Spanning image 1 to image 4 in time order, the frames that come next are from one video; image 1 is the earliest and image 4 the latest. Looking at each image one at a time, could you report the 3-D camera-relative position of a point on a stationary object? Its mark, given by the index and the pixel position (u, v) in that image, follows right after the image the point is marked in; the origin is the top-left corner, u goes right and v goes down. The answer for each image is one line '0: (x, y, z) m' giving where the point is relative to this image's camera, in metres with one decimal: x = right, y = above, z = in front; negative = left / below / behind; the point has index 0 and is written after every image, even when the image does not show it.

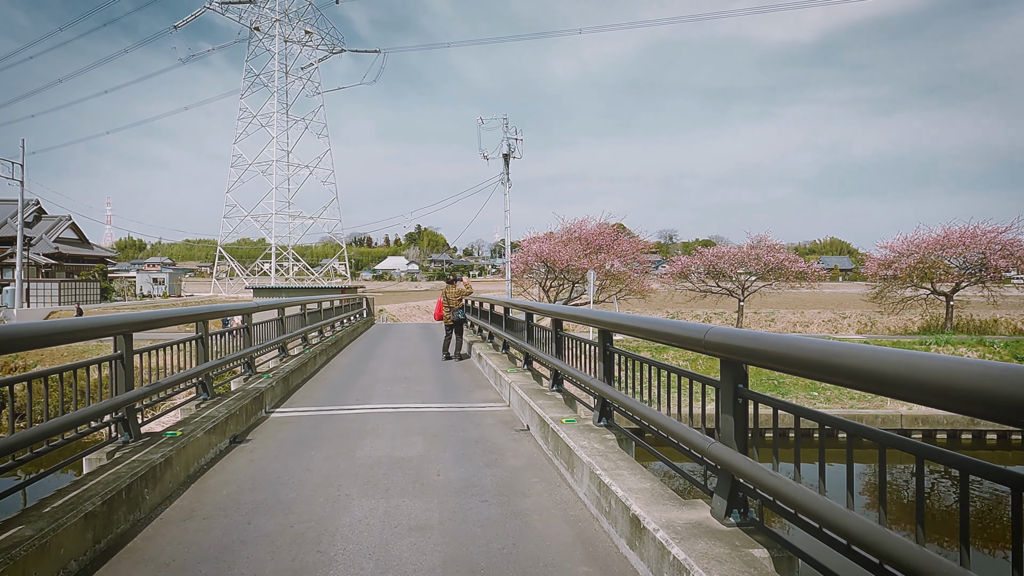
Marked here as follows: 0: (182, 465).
0: (-2.2, -1.1, +3.7) m
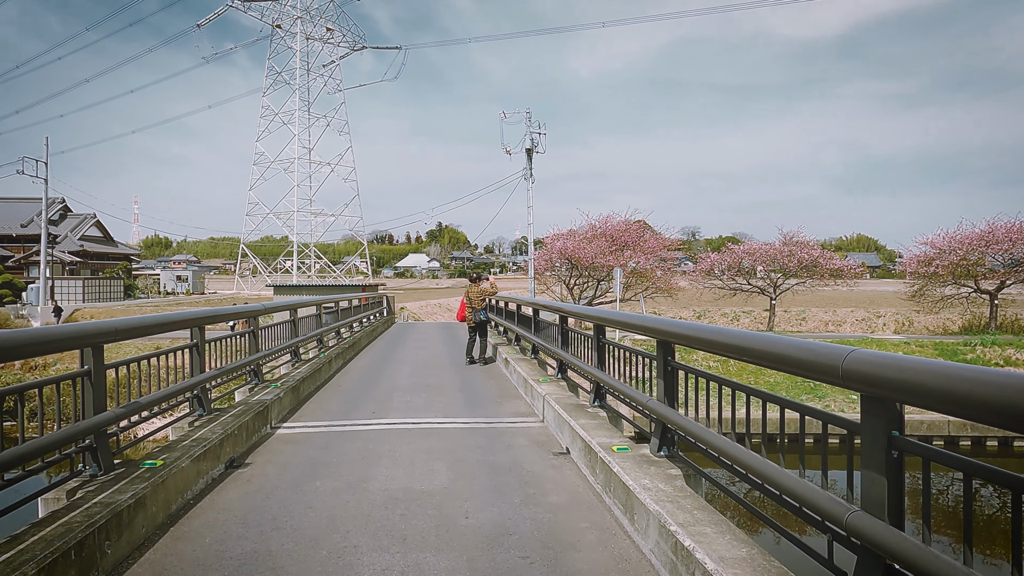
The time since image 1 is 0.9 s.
0: (-1.9, -1.2, +3.1) m
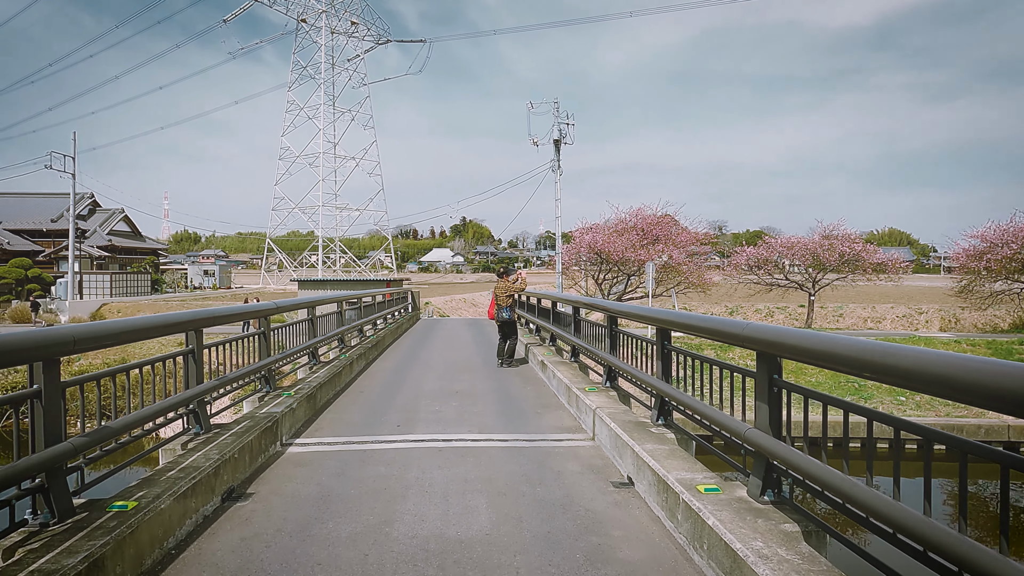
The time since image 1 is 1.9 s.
0: (-1.6, -1.1, +2.4) m
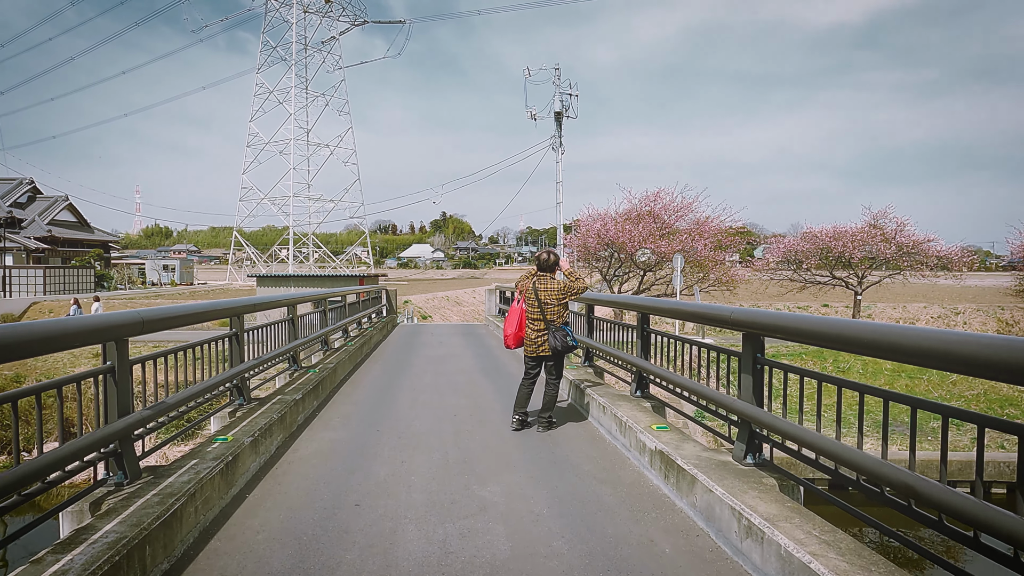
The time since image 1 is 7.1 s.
0: (-0.9, -1.2, -1.9) m
